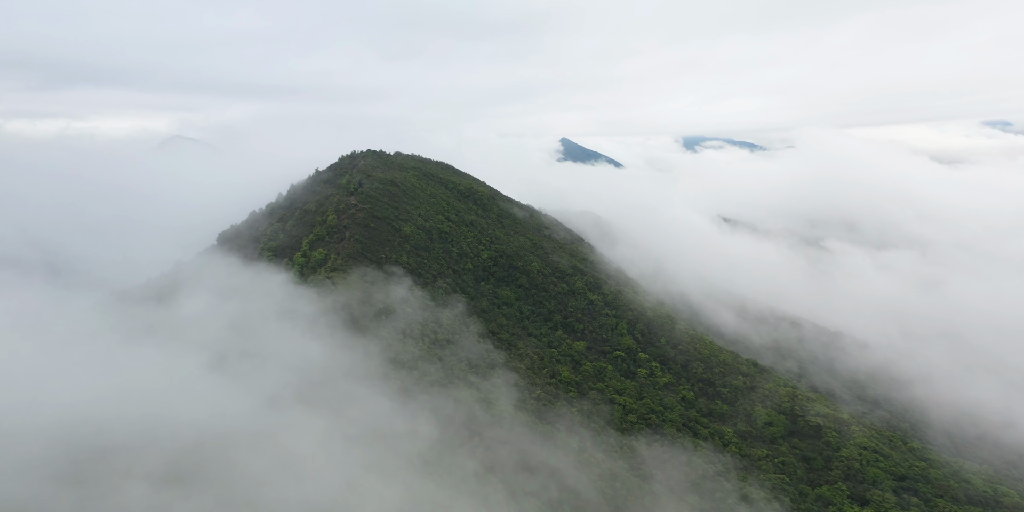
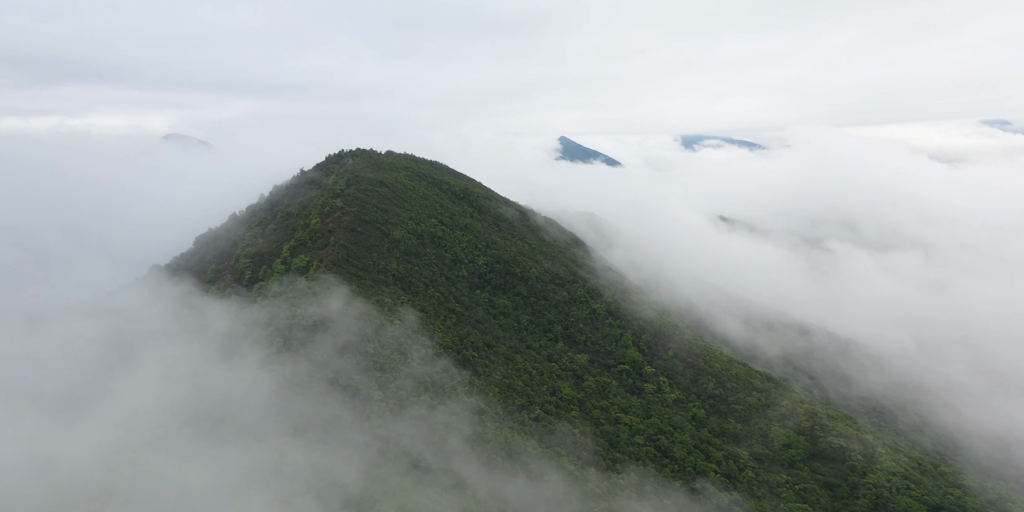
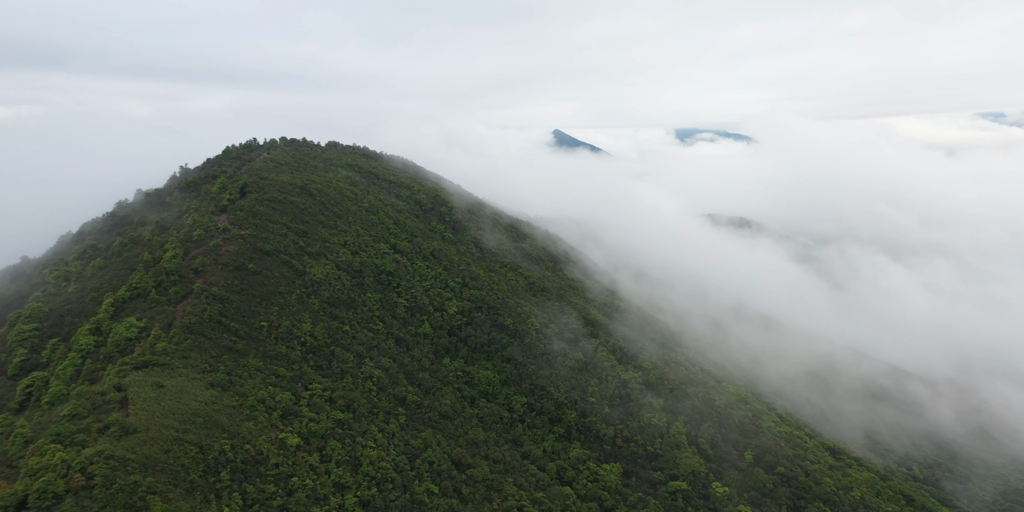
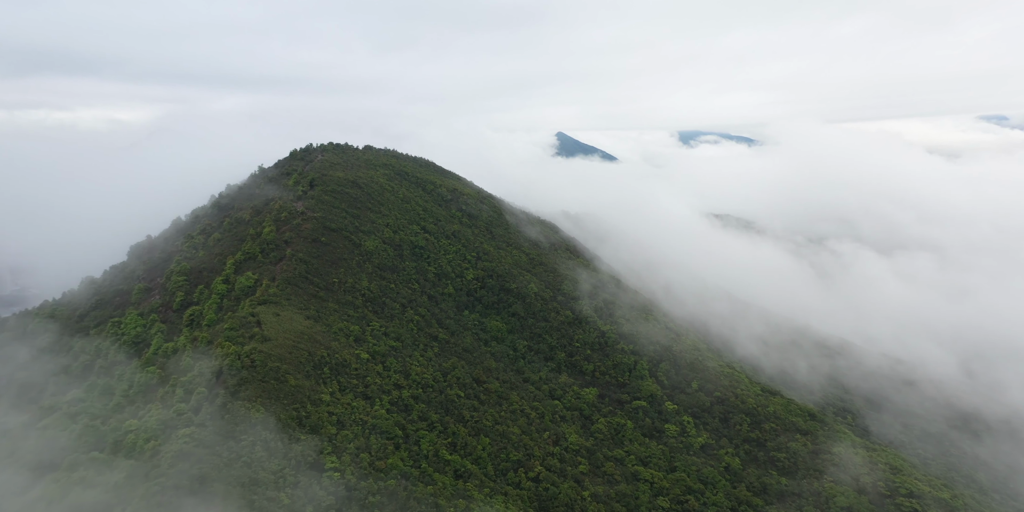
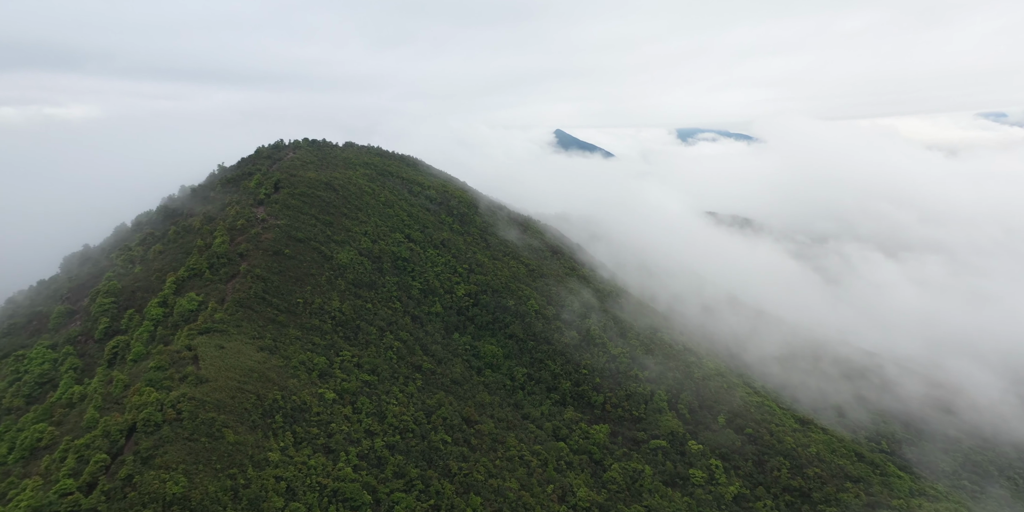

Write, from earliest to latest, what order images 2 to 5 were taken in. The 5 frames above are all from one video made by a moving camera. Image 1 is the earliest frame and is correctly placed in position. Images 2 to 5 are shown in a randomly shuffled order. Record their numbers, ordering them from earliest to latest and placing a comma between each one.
2, 4, 5, 3
